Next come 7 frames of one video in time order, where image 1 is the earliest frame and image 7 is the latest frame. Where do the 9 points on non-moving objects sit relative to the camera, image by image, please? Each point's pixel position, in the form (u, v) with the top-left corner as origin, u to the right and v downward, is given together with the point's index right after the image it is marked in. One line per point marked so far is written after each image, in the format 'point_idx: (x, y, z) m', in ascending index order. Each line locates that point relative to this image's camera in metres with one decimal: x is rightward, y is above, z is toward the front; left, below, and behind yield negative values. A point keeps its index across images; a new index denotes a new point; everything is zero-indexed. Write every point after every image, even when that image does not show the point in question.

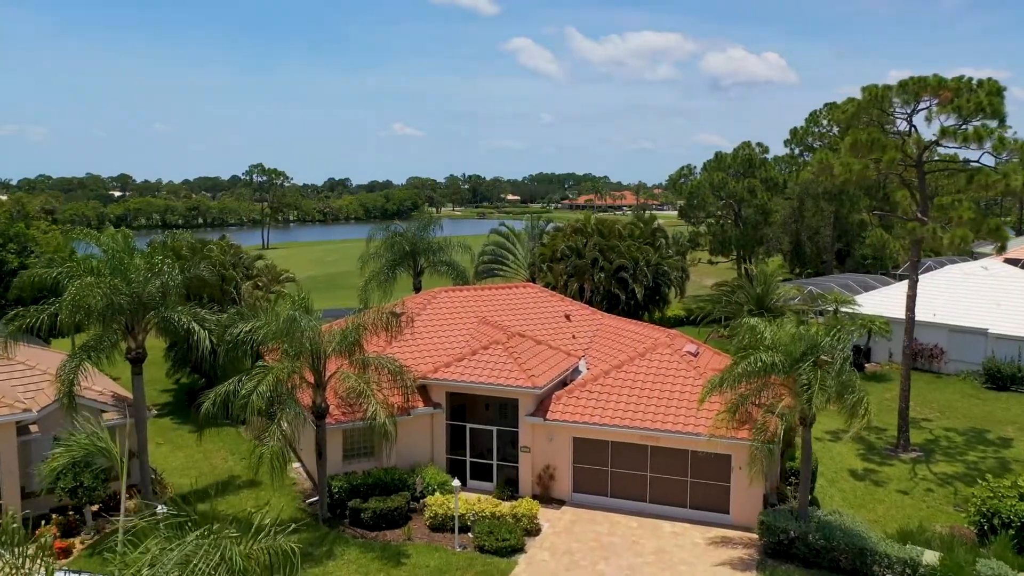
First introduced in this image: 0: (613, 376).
0: (+1.7, -1.5, +16.9) m
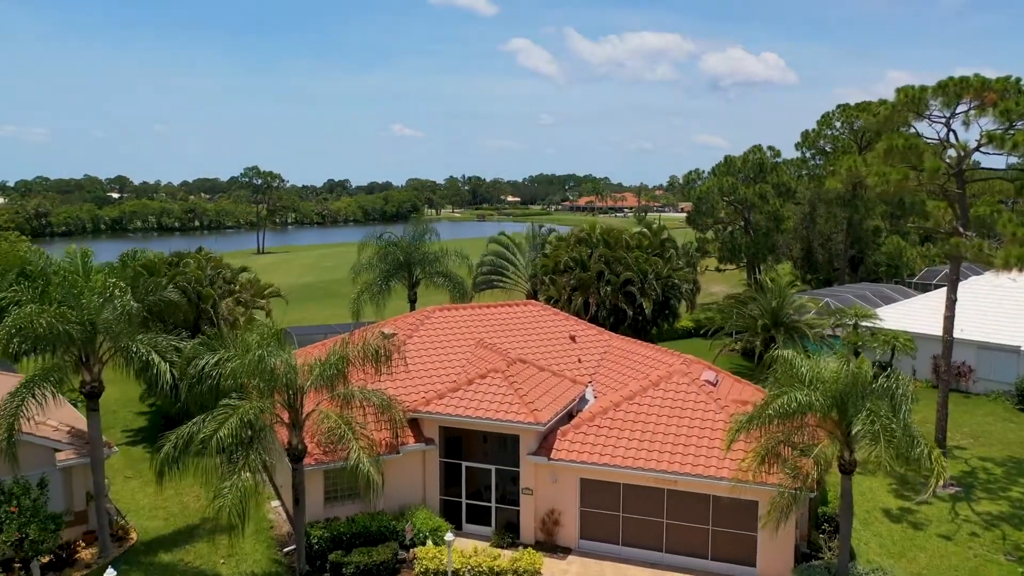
0: (+1.7, -1.9, +15.3) m
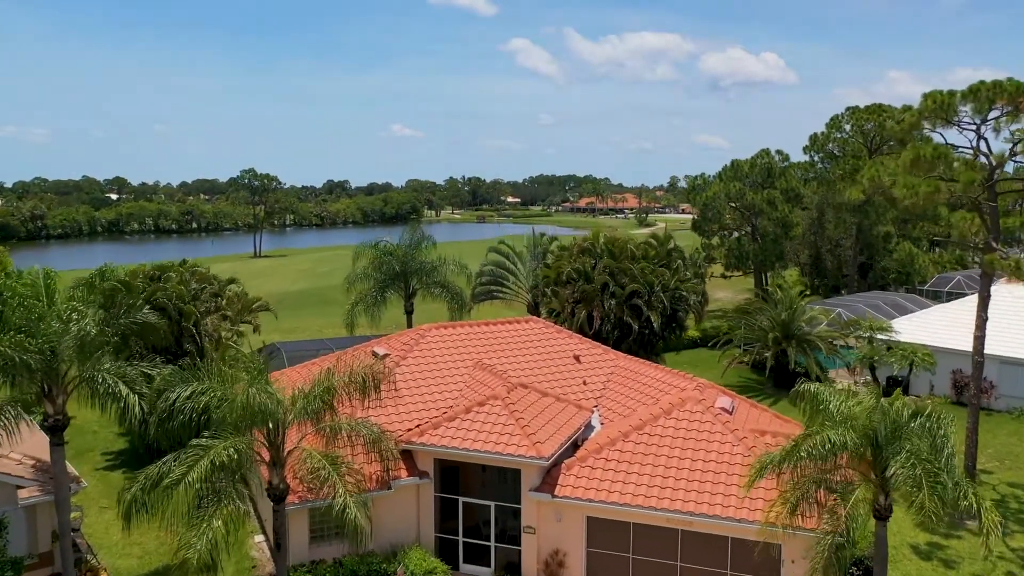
0: (+1.7, -2.2, +14.2) m
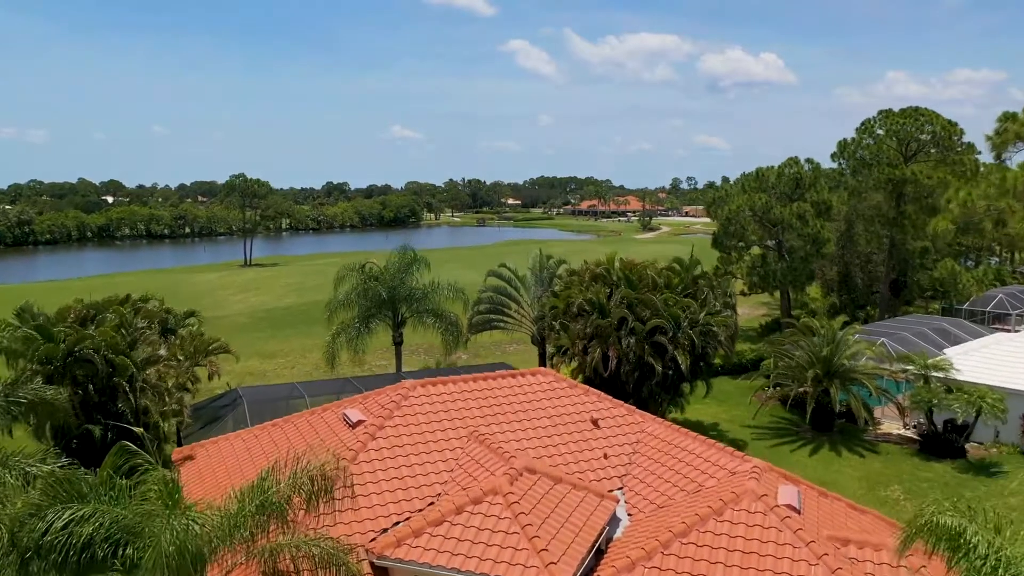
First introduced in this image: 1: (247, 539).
0: (+1.8, -2.9, +10.8) m
1: (-2.4, -2.3, +9.1) m
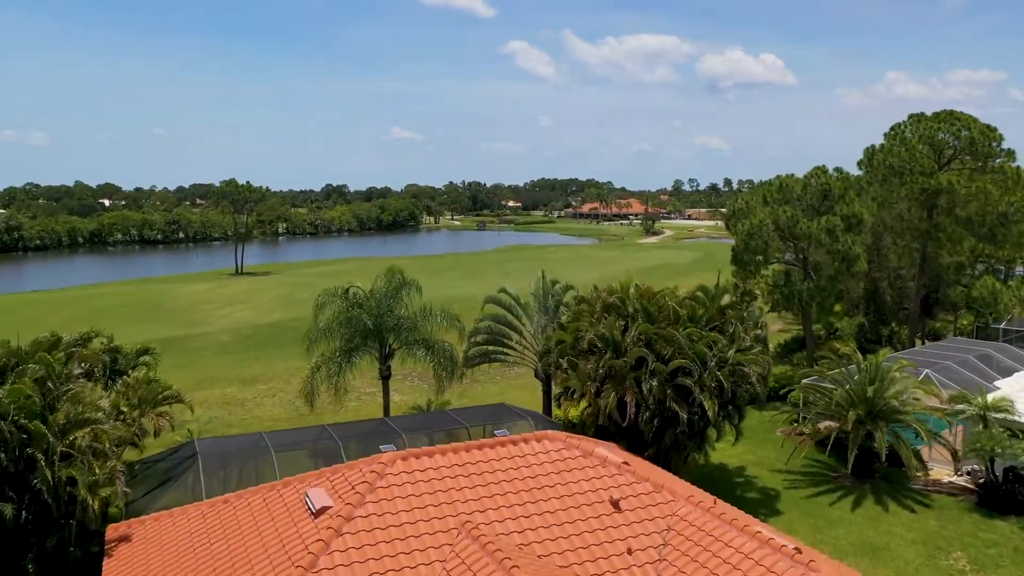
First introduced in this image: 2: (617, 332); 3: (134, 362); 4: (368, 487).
0: (+1.8, -3.5, +8.1) m
1: (-2.4, -2.9, +6.3) m
2: (+2.0, -0.8, +18.5) m
3: (-6.7, -1.2, +17.9) m
4: (-1.7, -2.2, +11.6) m
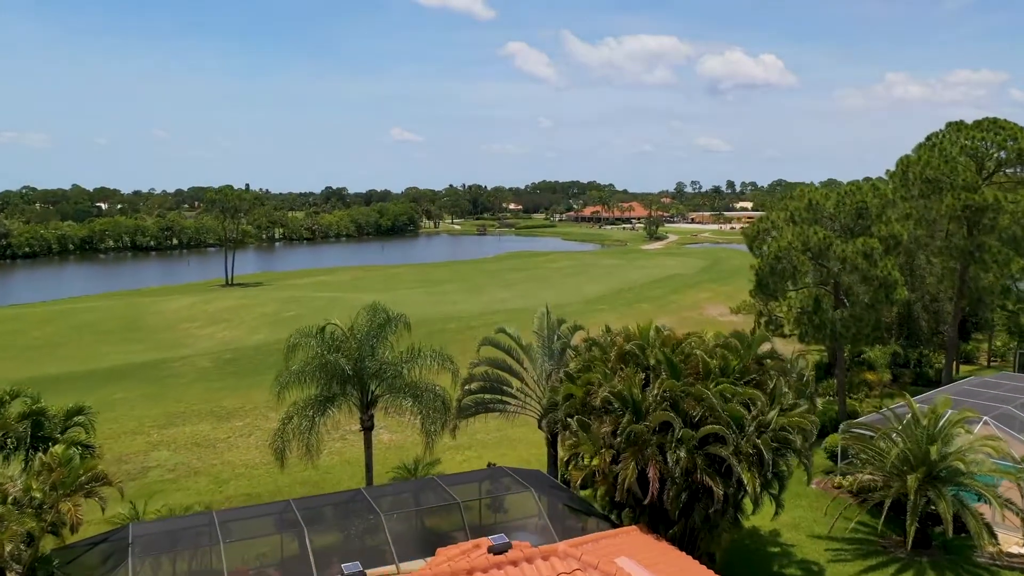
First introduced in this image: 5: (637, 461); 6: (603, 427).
0: (+1.8, -4.2, +5.2) m
1: (-2.4, -3.7, +3.4) m
2: (+2.0, -1.6, +15.6) m
3: (-6.7, -2.0, +15.0) m
4: (-1.7, -3.0, +8.7) m
5: (+1.9, -2.6, +14.9) m
6: (+1.4, -2.2, +15.5) m
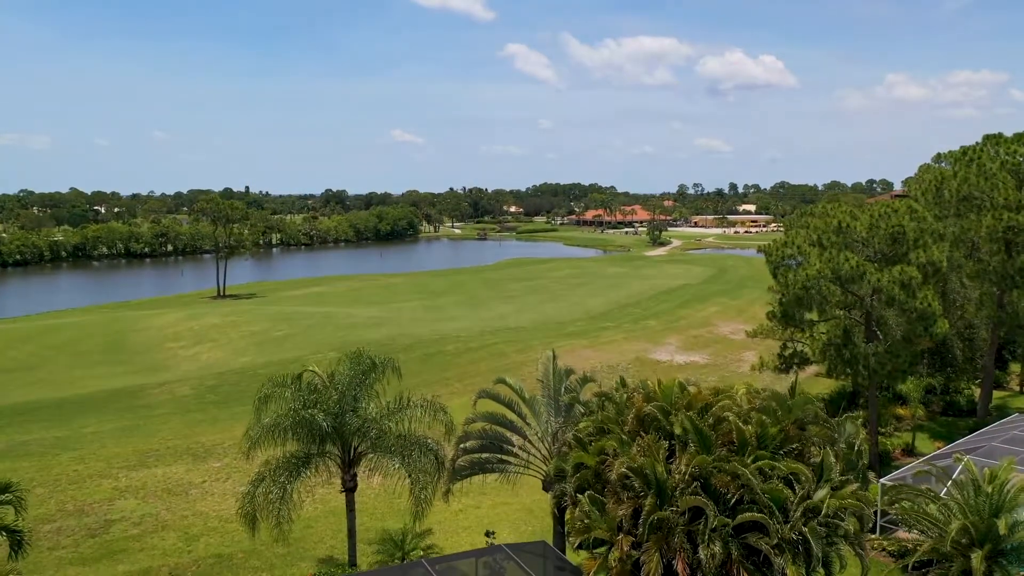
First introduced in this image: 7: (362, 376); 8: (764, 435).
0: (+1.8, -5.0, +2.8) m
1: (-2.4, -4.4, +1.0) m
2: (+2.0, -2.3, +13.2) m
3: (-6.6, -2.8, +12.6) m
4: (-1.7, -3.7, +6.3) m
5: (+1.9, -3.4, +12.5) m
6: (+1.4, -2.9, +13.1) m
7: (-2.7, -1.5, +17.5) m
8: (+3.5, -2.0, +13.8) m
